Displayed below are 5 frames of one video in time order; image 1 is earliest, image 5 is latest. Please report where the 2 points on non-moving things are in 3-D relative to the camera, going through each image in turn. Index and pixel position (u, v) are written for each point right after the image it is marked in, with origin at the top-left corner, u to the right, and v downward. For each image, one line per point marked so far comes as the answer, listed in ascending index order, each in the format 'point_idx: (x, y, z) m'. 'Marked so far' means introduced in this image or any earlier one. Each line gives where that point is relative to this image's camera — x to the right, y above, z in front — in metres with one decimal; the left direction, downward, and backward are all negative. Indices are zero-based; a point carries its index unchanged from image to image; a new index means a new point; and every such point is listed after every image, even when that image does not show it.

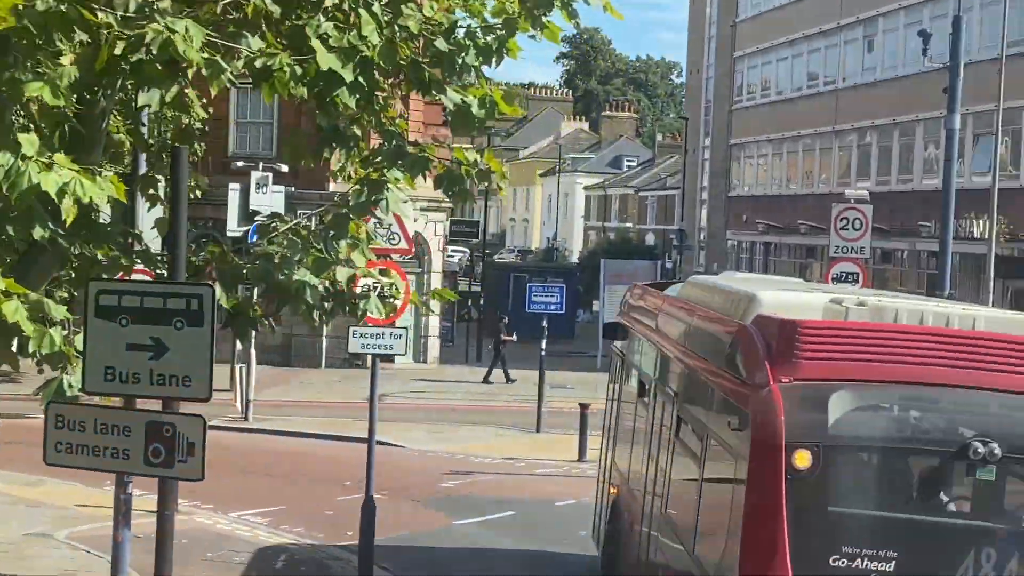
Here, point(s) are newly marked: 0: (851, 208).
0: (+3.6, +0.9, +15.1) m
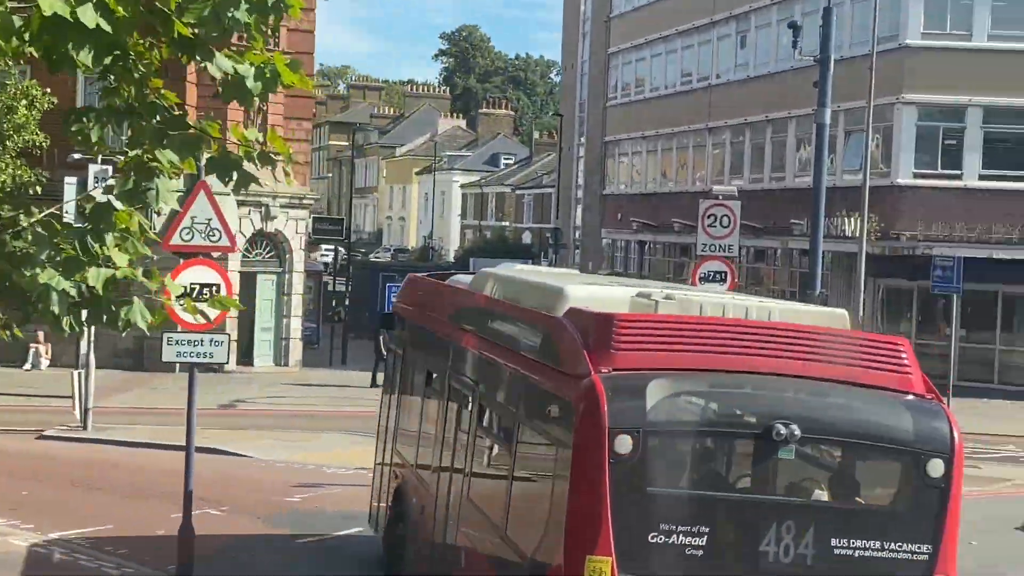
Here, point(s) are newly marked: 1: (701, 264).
0: (+2.1, +0.9, +14.4) m
1: (+1.9, +0.2, +14.2) m
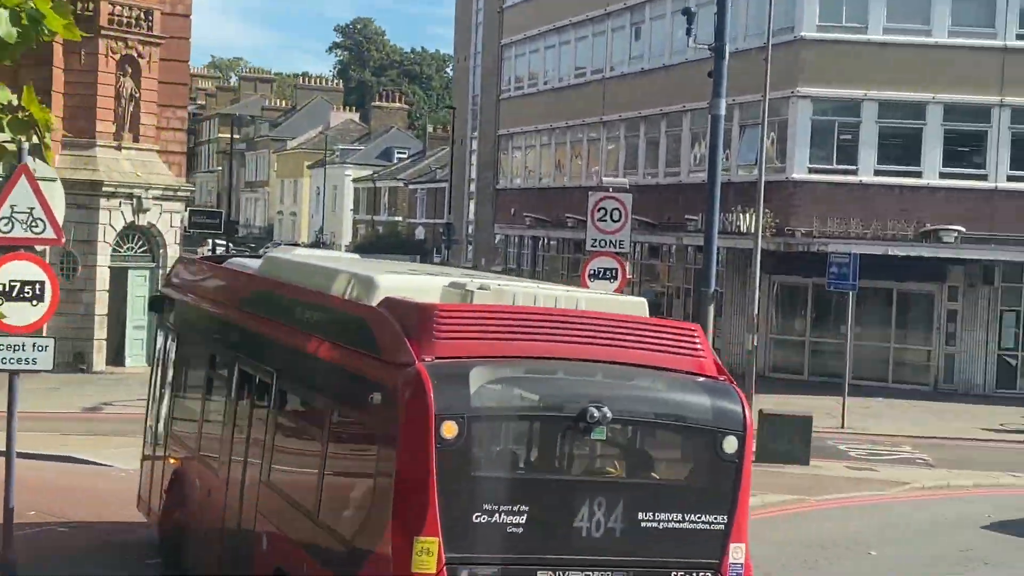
0: (+0.9, +0.9, +13.6) m
1: (+0.8, +0.3, +13.4) m
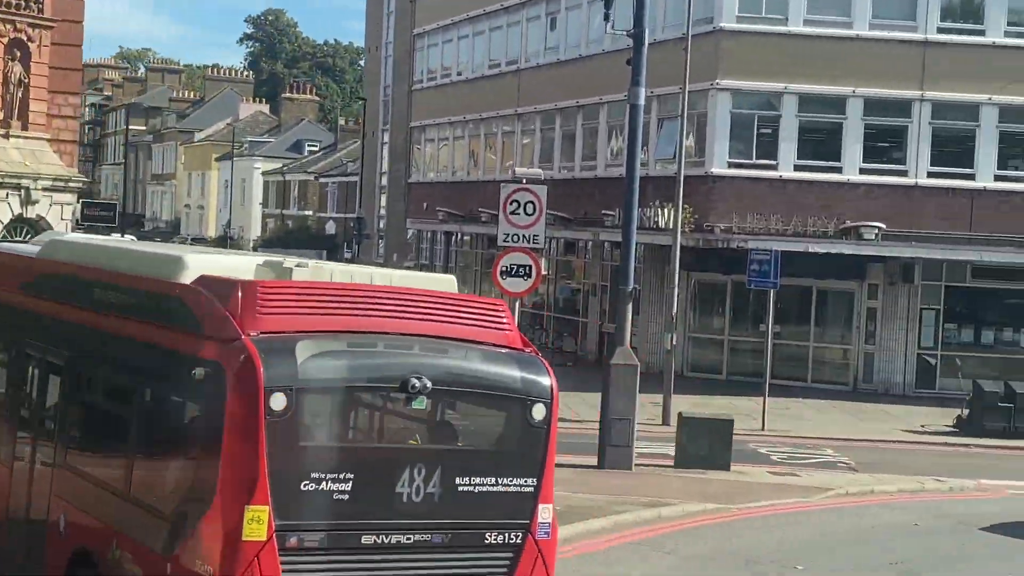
0: (+0.1, +0.9, +12.8) m
1: (-0.1, +0.3, +12.6) m
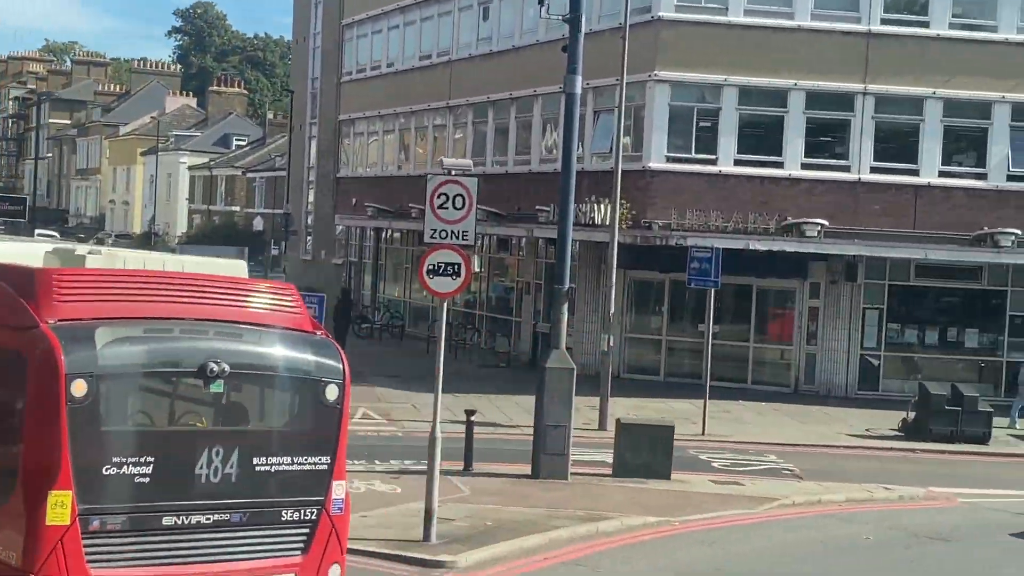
0: (-0.5, +0.9, +11.8) m
1: (-0.7, +0.3, +11.6) m
